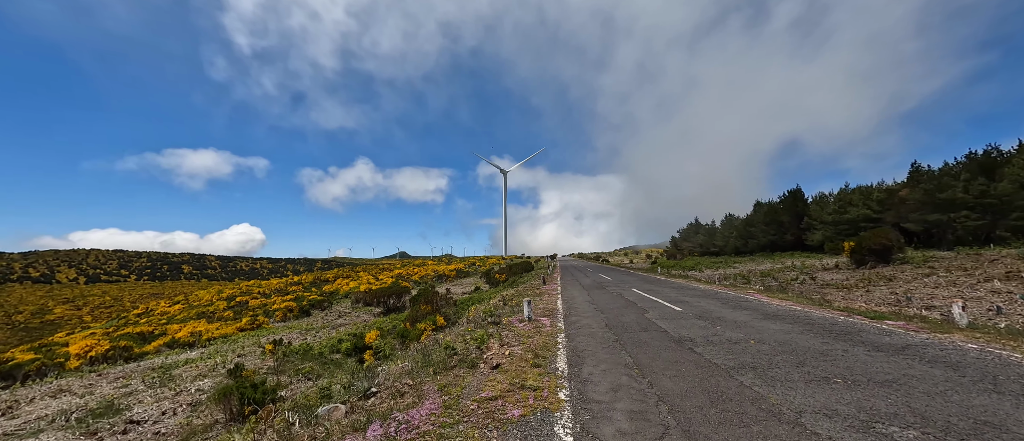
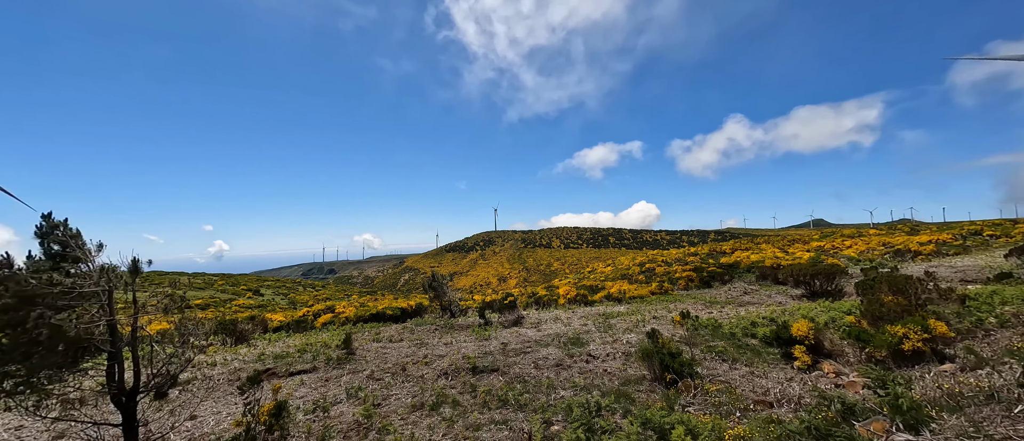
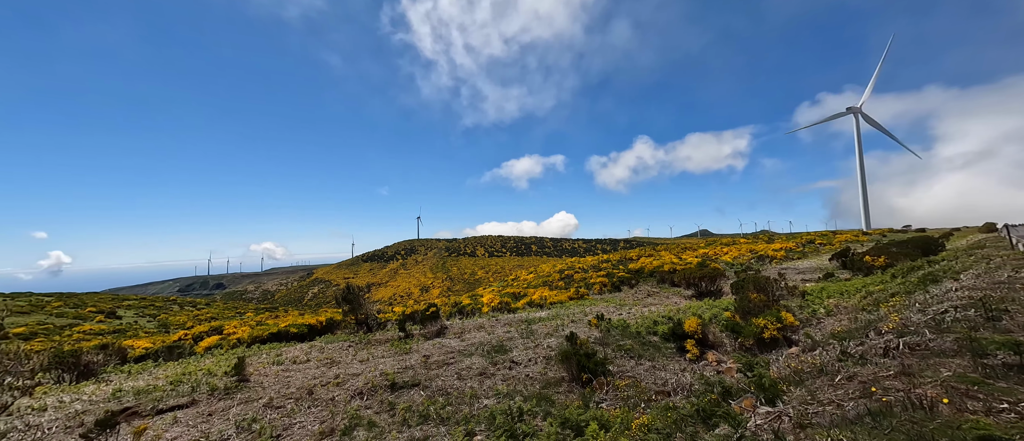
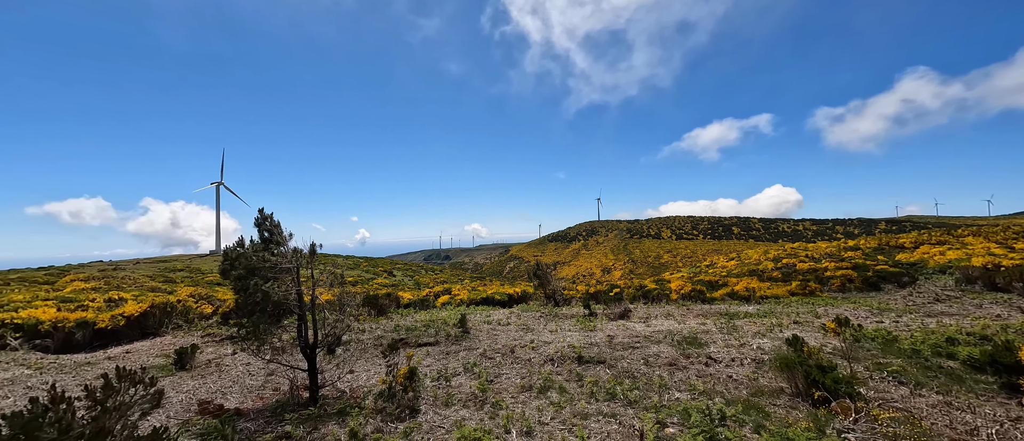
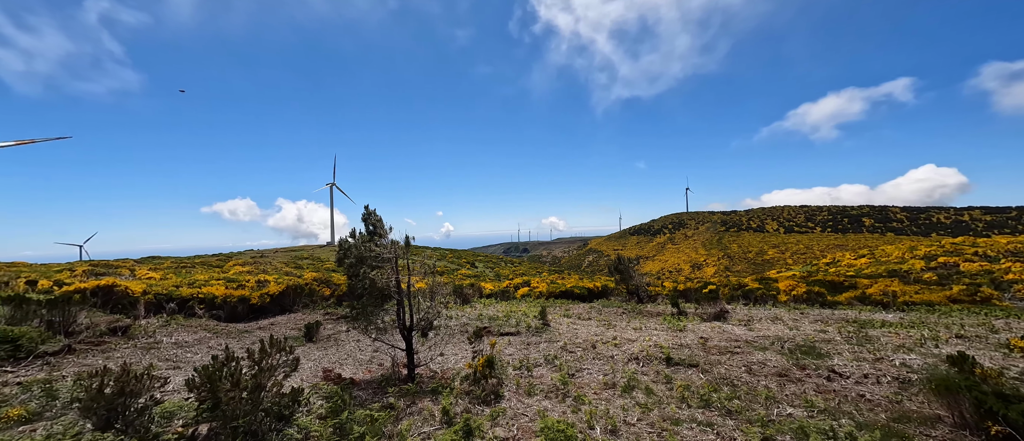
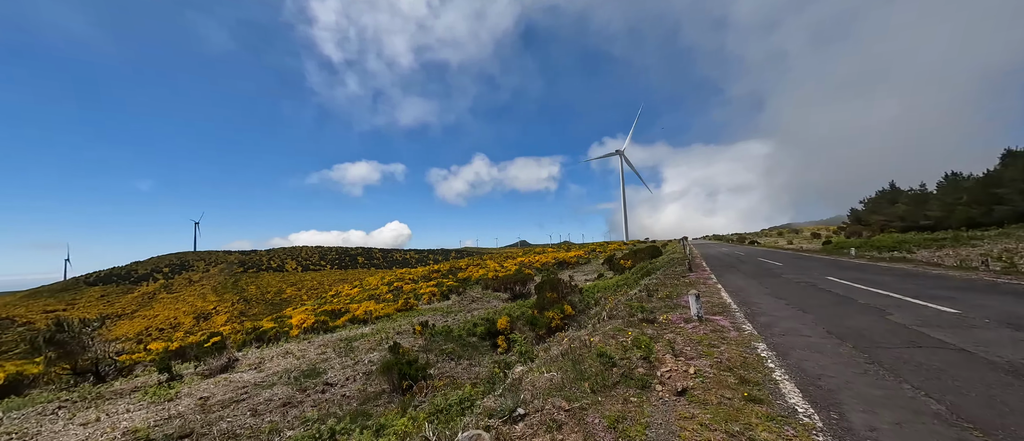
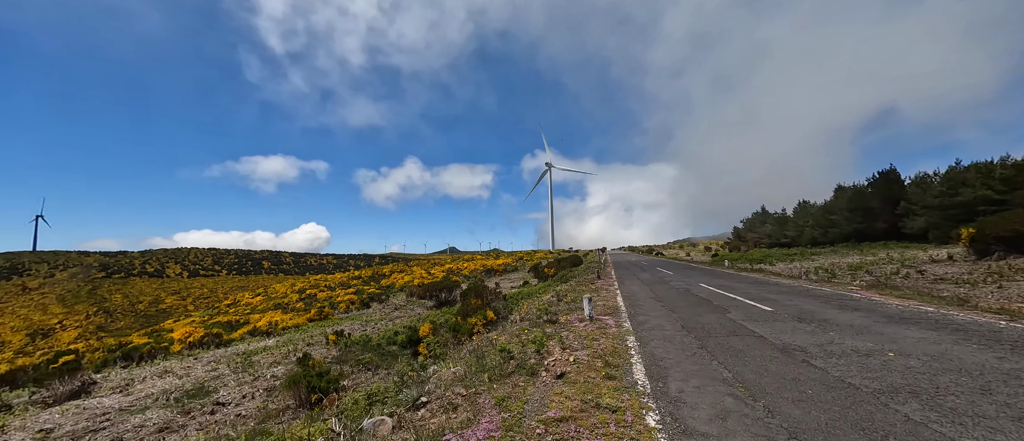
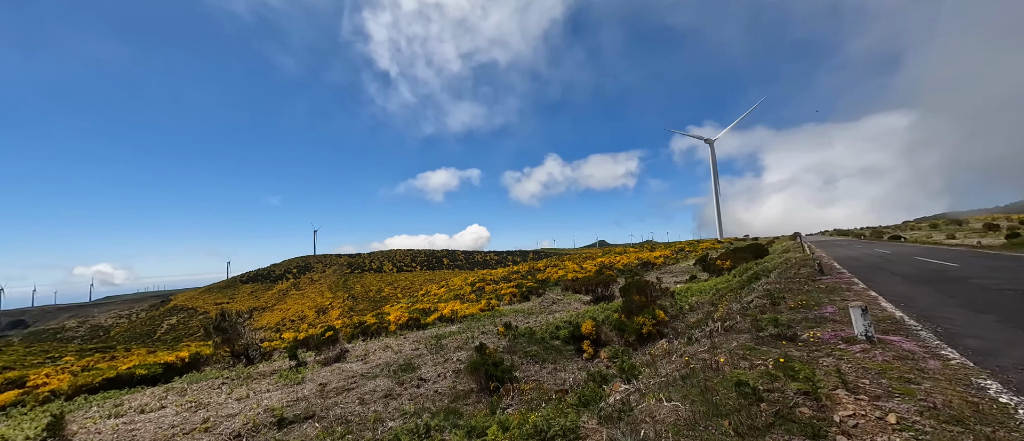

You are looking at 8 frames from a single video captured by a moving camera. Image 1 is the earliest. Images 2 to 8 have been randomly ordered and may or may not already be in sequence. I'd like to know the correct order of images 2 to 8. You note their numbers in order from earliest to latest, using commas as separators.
7, 6, 8, 3, 2, 4, 5
